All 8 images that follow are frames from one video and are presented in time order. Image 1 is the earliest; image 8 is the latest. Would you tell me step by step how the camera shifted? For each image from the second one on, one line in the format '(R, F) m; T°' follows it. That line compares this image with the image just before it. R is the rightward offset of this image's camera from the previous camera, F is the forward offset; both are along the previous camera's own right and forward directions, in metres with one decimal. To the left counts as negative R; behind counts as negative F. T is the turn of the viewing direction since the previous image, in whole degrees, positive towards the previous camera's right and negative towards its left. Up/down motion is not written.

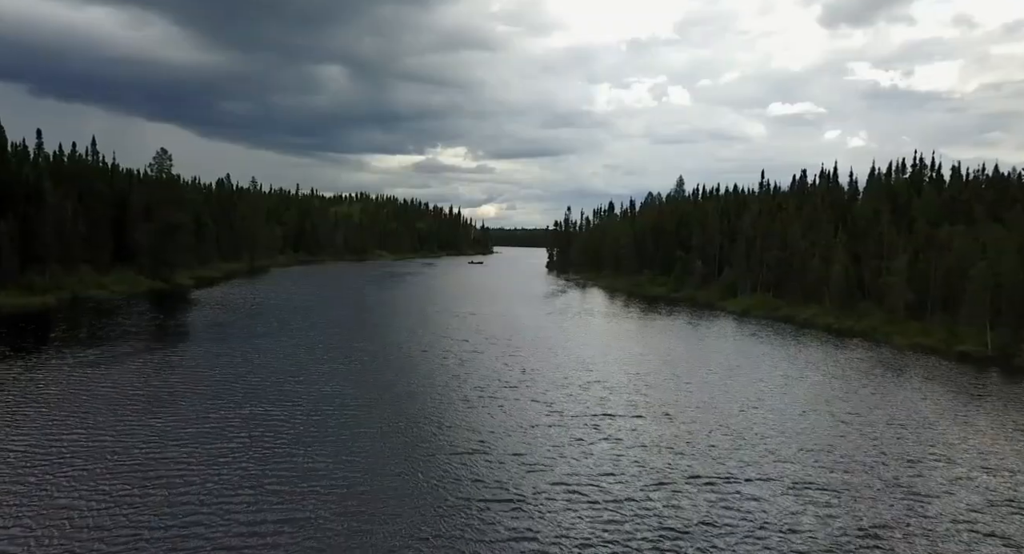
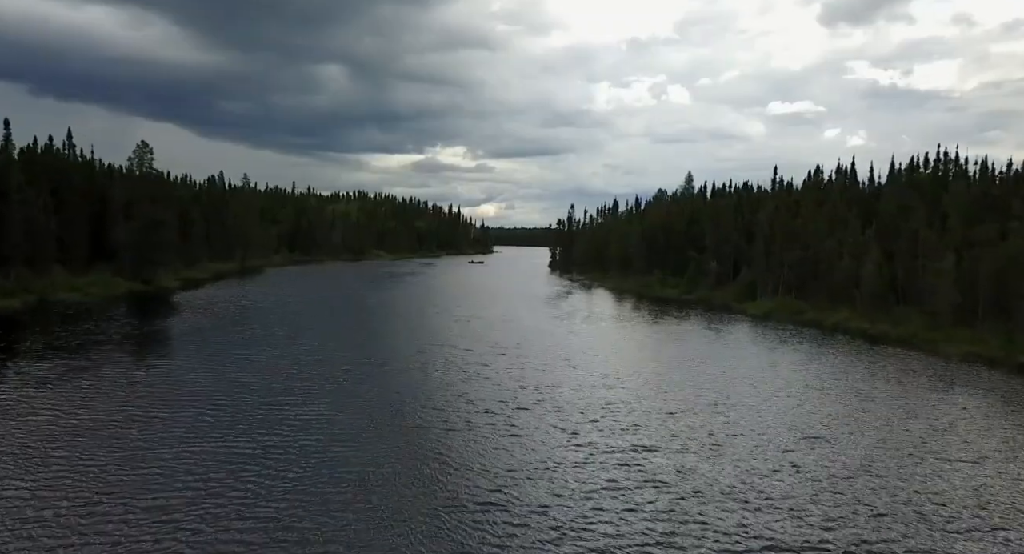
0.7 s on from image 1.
(-0.5, +4.7) m; 0°
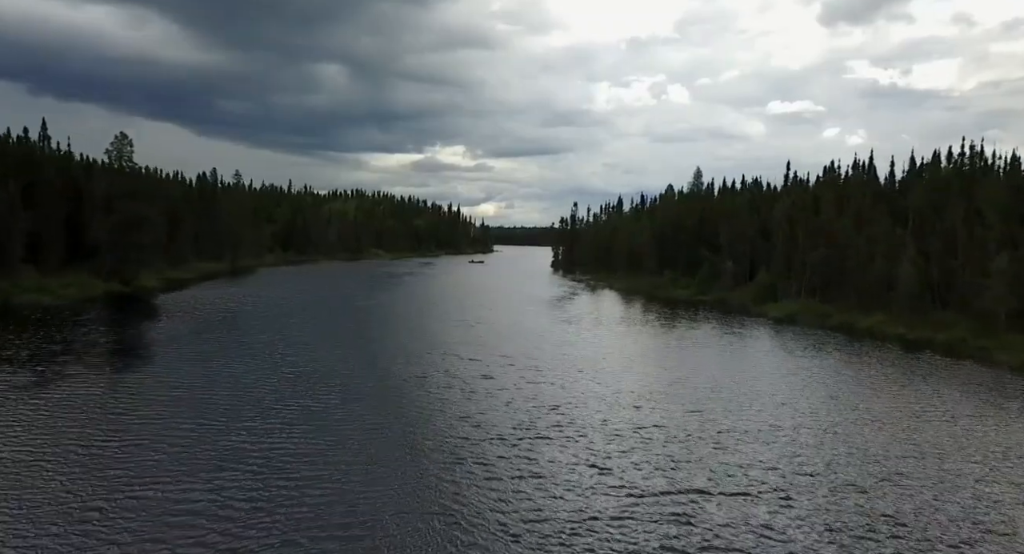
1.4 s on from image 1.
(-0.5, +4.5) m; 0°
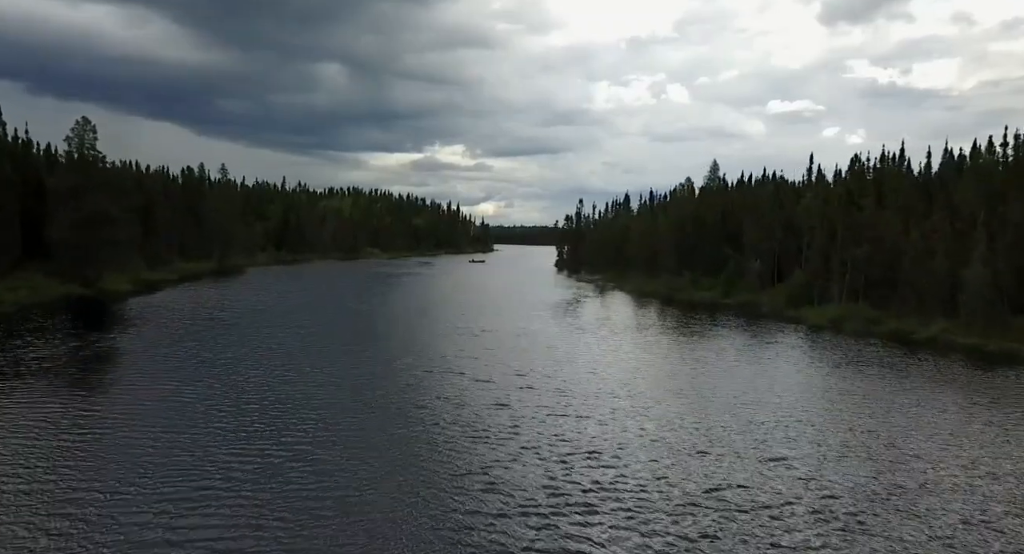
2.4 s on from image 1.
(-0.7, +6.9) m; 0°
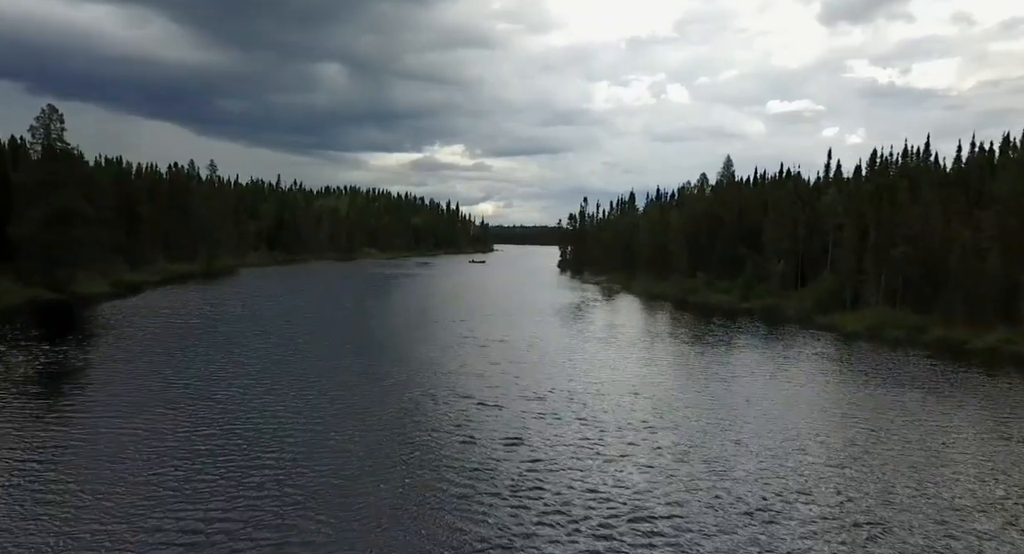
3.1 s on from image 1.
(-0.5, +5.0) m; 0°
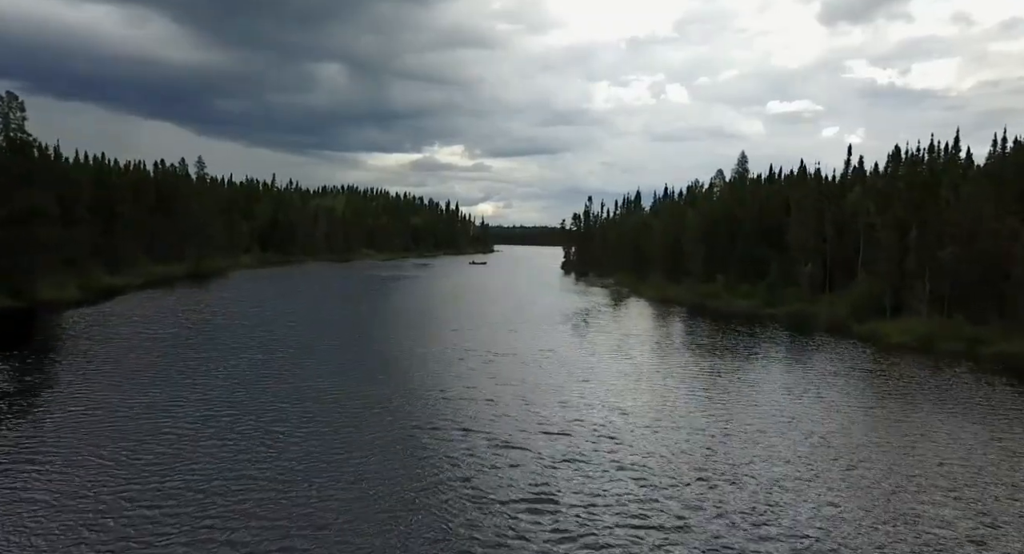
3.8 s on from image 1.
(-0.6, +5.0) m; 0°
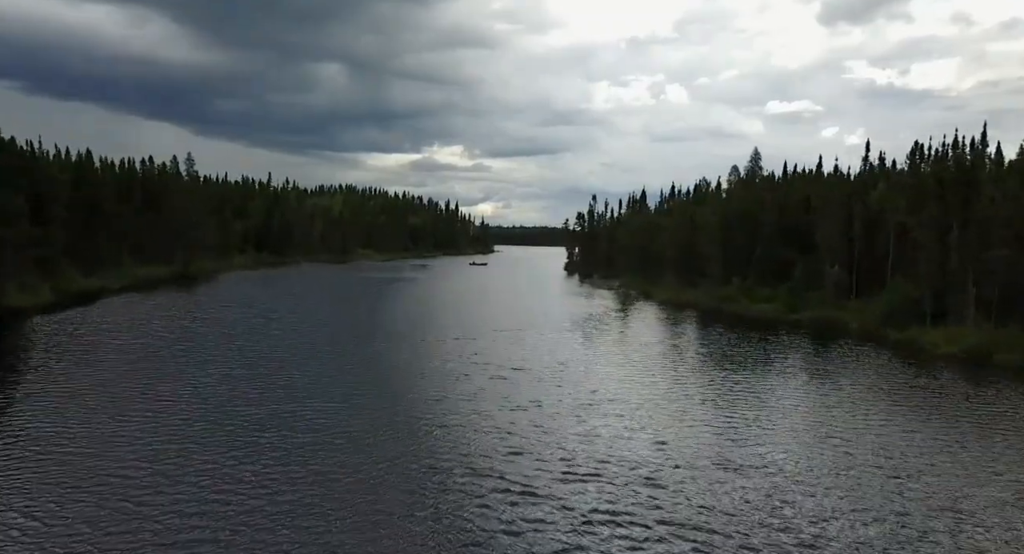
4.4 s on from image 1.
(-0.5, +4.2) m; 0°
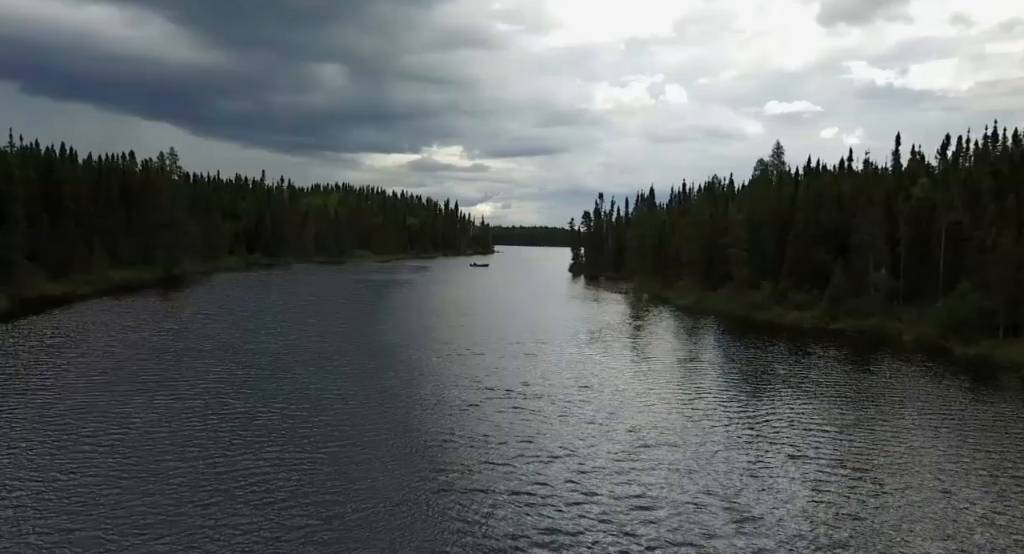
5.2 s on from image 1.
(-0.7, +6.1) m; 0°
